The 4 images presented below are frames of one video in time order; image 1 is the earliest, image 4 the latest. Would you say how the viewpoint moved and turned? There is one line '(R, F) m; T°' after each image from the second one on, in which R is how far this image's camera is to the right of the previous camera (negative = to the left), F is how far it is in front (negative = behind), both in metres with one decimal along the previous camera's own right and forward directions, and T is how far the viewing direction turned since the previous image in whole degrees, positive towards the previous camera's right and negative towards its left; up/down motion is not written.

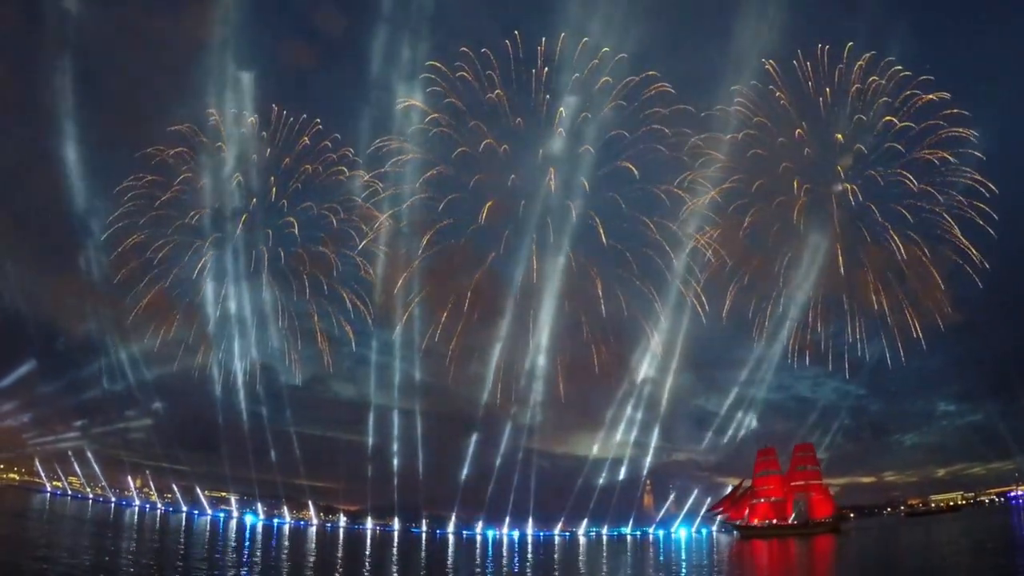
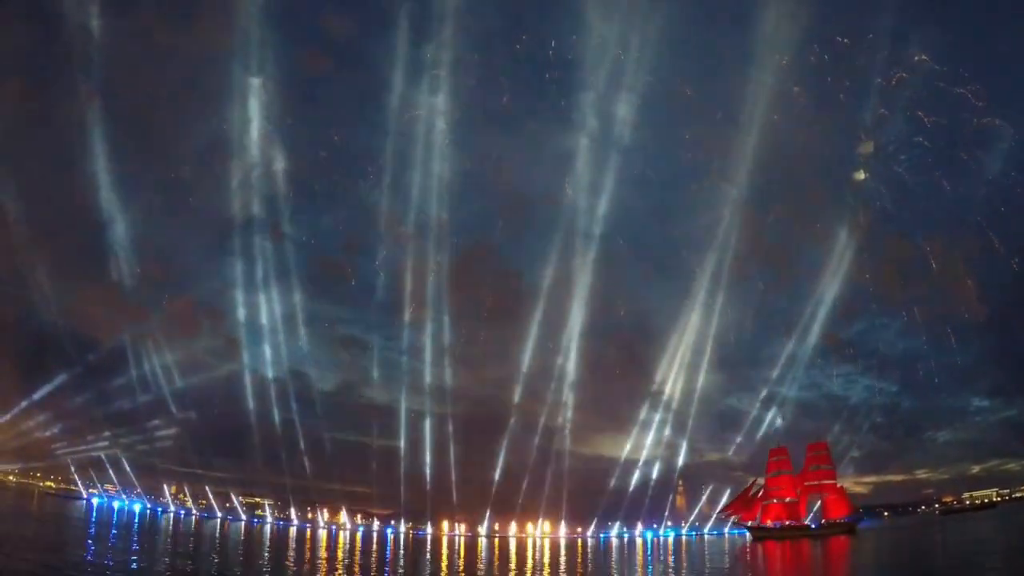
(-0.5, -0.3) m; -2°
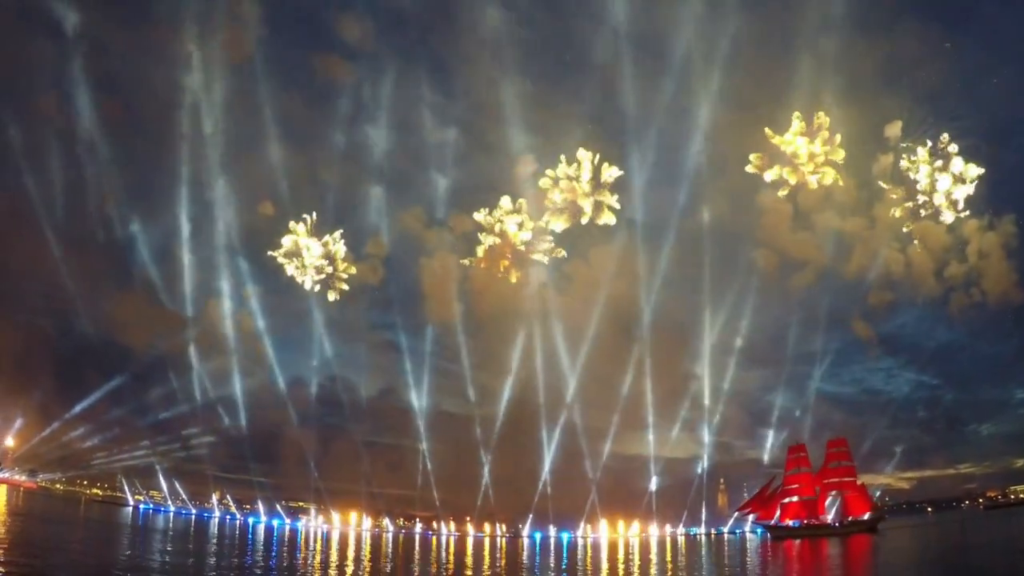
(-1.0, -0.3) m; -2°
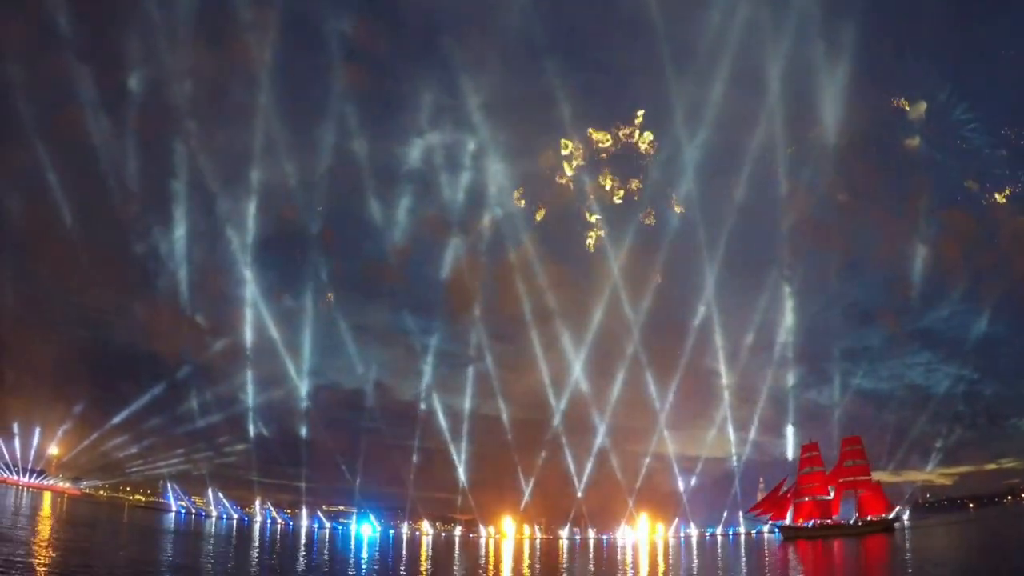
(-0.9, -0.7) m; -2°
